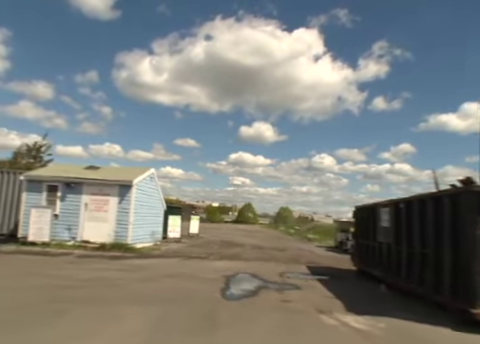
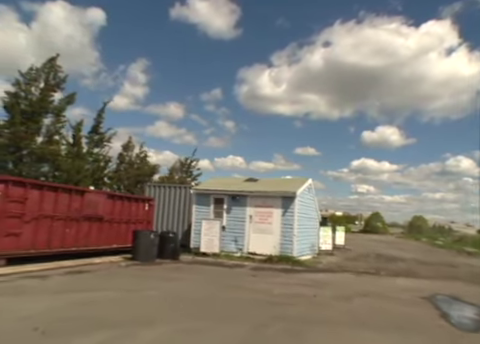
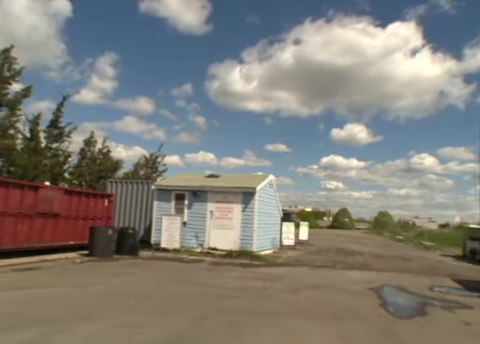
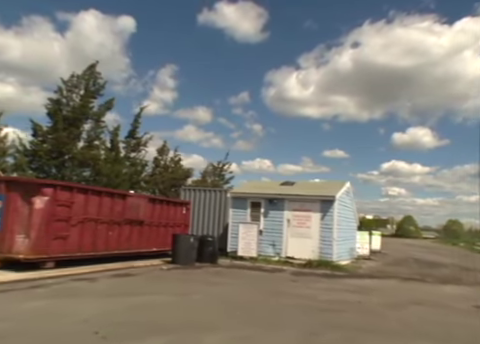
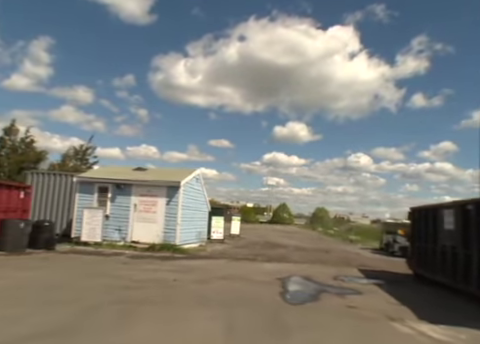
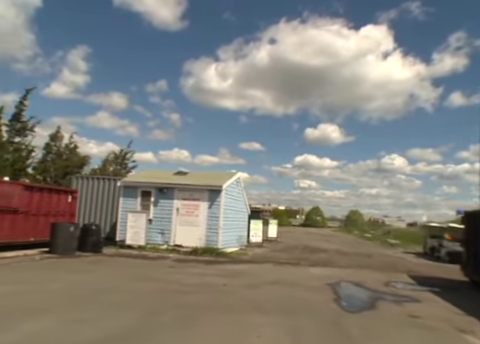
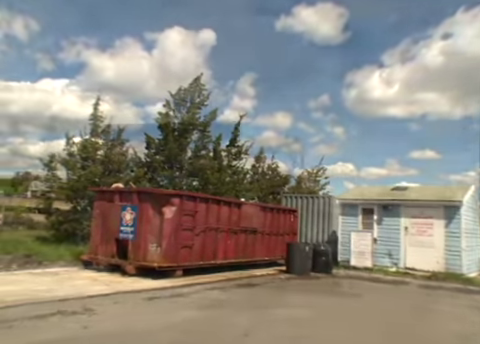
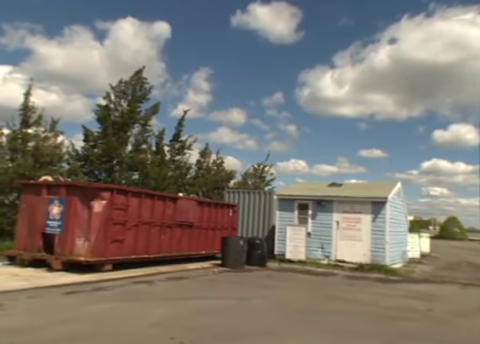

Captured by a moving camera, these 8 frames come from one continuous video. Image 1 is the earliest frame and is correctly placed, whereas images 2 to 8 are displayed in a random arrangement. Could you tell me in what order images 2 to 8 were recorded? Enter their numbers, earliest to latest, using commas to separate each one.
5, 6, 3, 2, 4, 8, 7
